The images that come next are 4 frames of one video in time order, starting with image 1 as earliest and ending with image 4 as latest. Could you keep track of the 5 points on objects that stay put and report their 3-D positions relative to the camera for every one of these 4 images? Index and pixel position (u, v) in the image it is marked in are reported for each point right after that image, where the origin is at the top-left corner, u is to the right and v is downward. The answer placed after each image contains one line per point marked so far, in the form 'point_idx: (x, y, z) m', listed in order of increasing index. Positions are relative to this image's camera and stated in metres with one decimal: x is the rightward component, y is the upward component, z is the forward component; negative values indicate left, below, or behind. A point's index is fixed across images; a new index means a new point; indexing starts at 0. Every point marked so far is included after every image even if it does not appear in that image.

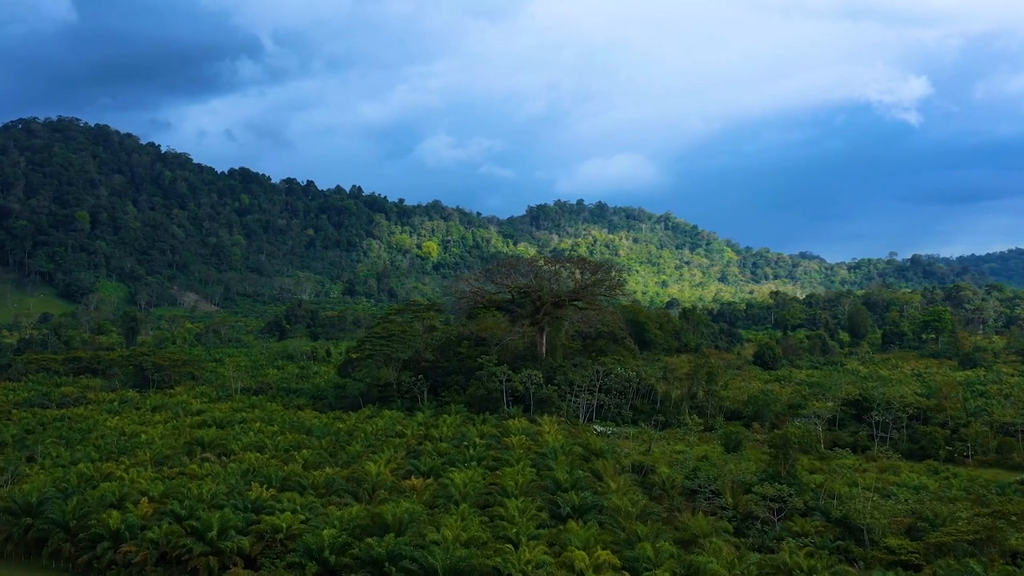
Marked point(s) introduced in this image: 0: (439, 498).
0: (-1.7, -4.9, +16.0) m
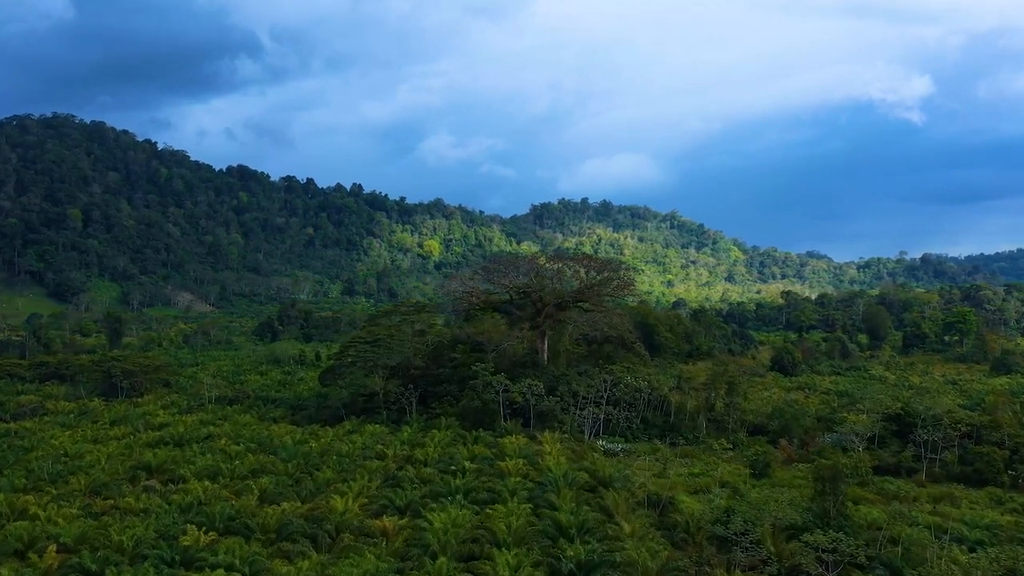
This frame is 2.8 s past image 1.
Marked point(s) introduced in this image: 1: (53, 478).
0: (-1.9, -4.9, +13.0) m
1: (-12.3, -5.1, +18.4) m
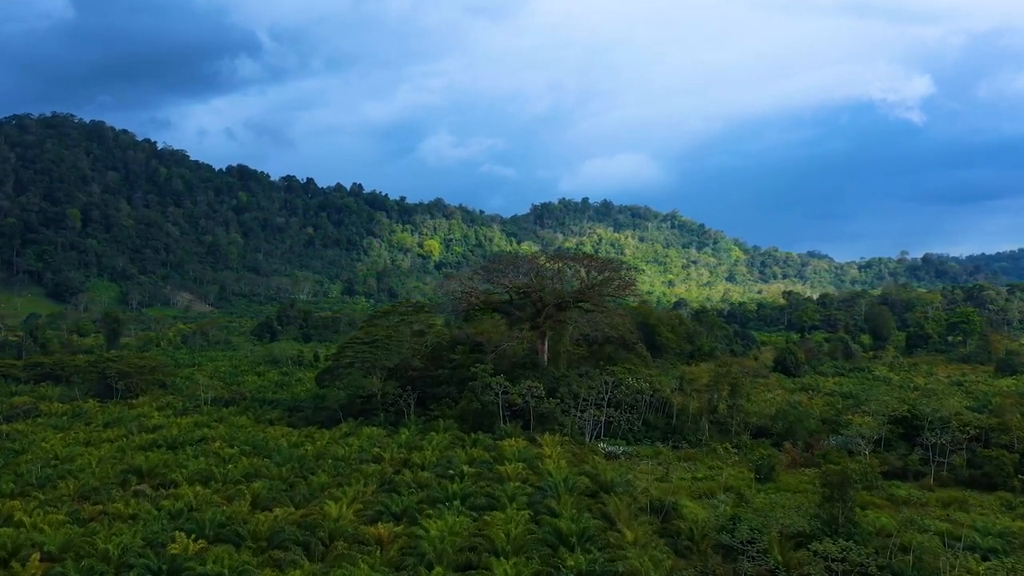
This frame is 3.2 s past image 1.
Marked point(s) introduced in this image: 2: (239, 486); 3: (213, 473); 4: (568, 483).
0: (-1.9, -4.9, +12.6) m
1: (-12.3, -5.1, +17.9) m
2: (-6.9, -5.0, +17.4) m
3: (-7.9, -4.9, +18.3) m
4: (+1.4, -4.8, +16.9) m
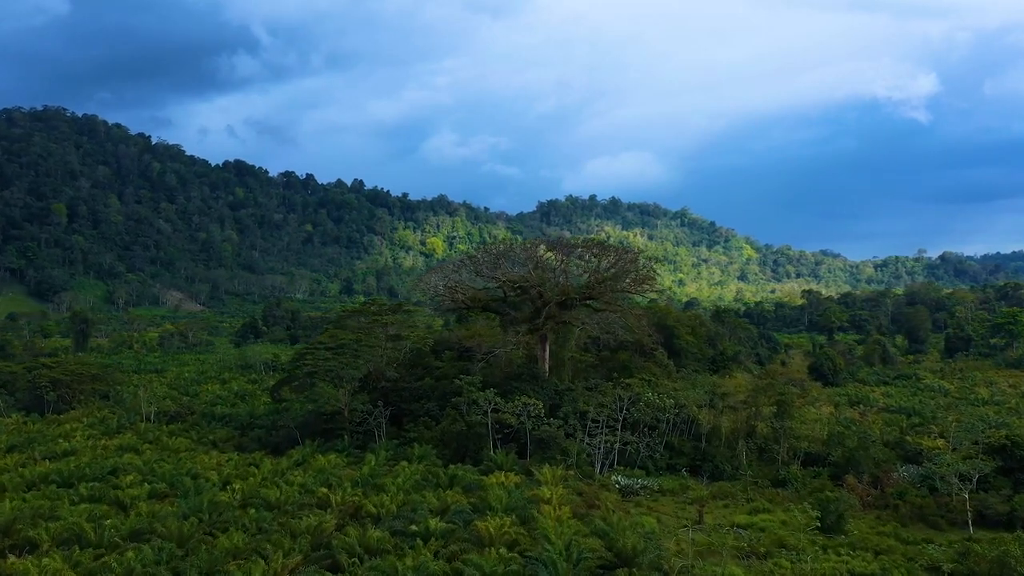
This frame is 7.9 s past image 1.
0: (-2.3, -4.7, +7.6) m
1: (-12.6, -4.9, +13.1) m
2: (-7.2, -4.8, +12.5) m
3: (-8.3, -4.7, +13.4) m
4: (+1.1, -4.6, +11.9) m
